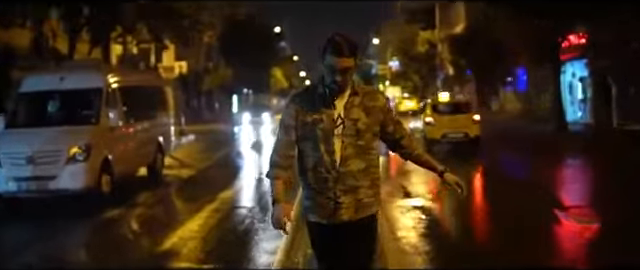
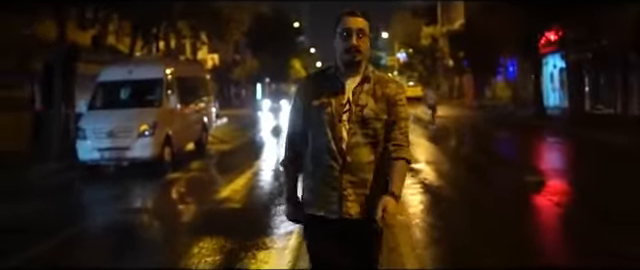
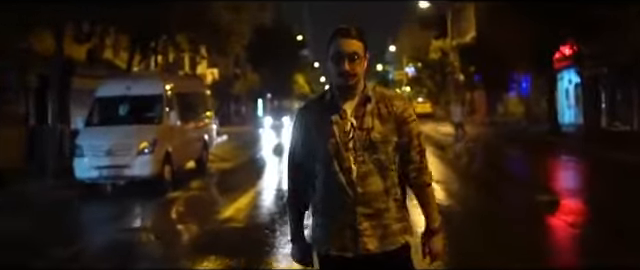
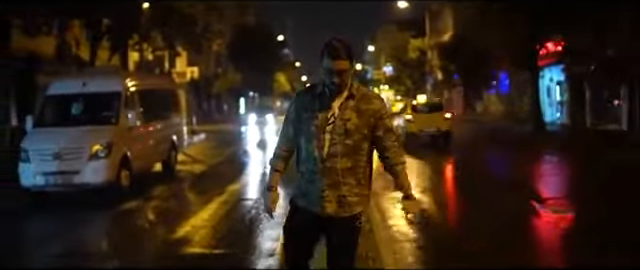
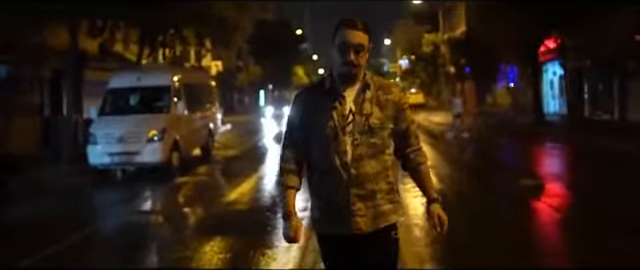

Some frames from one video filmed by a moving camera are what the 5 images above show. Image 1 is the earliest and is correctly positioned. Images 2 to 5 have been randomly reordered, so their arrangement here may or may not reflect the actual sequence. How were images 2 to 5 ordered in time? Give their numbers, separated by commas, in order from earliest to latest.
4, 2, 3, 5
